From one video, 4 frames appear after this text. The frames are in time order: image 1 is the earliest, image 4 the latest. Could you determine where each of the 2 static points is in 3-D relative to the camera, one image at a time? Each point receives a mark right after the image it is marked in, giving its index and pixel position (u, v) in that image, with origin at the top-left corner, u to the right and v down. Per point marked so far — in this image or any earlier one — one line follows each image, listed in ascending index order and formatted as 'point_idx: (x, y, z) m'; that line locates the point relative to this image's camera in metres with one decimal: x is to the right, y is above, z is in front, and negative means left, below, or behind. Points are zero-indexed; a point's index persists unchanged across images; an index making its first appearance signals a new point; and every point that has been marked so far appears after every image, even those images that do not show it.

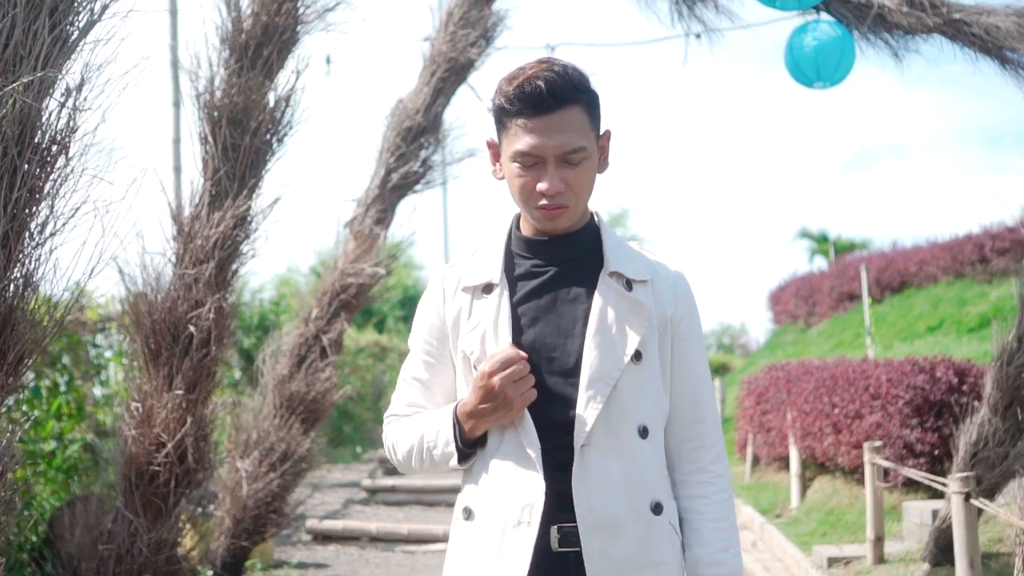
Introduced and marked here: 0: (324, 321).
0: (-0.9, -0.1, +7.3) m
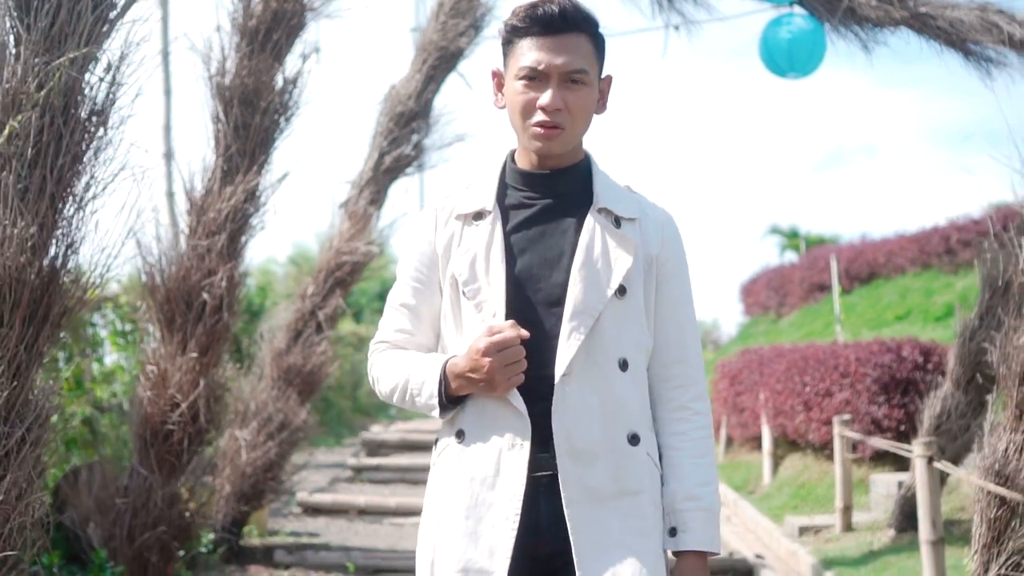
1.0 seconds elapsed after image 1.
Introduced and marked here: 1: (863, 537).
0: (-0.9, 0.0, +7.6) m
1: (+1.7, -1.2, +7.8) m
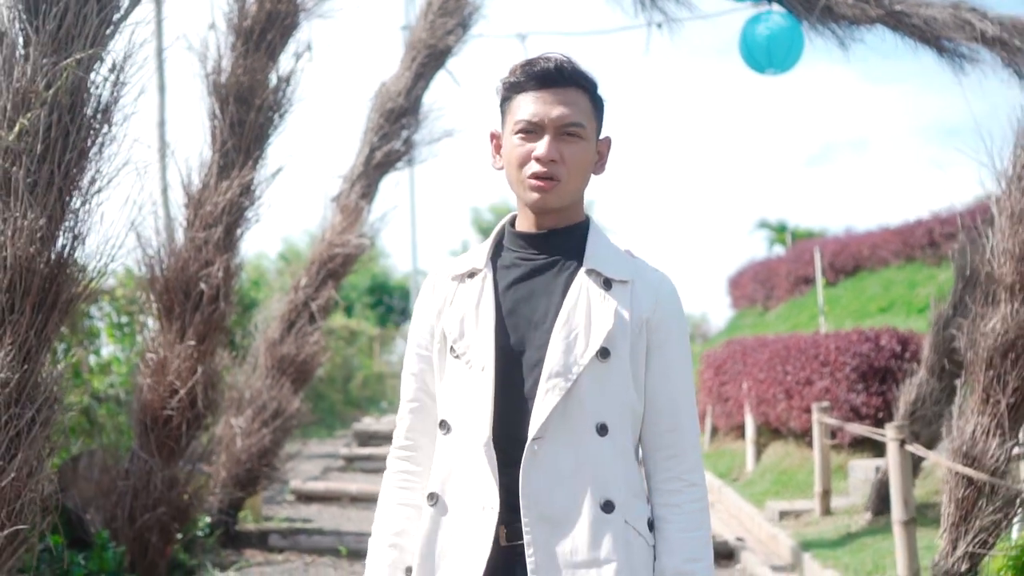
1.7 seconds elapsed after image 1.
0: (-1.0, 0.0, +7.8) m
1: (+1.7, -1.2, +8.0) m
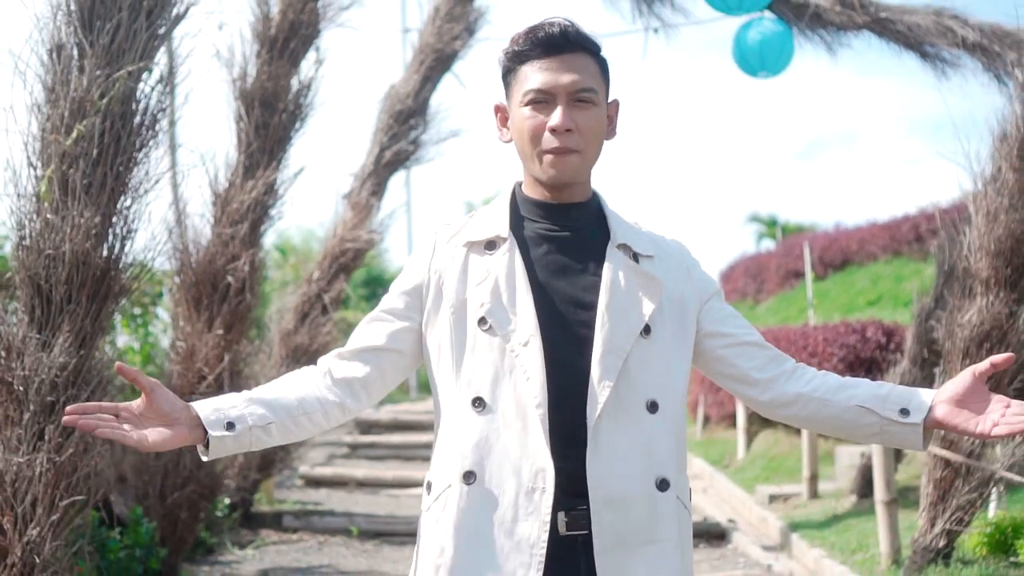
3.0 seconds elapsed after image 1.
0: (-1.0, 0.0, +8.2) m
1: (+1.7, -1.1, +8.4) m
